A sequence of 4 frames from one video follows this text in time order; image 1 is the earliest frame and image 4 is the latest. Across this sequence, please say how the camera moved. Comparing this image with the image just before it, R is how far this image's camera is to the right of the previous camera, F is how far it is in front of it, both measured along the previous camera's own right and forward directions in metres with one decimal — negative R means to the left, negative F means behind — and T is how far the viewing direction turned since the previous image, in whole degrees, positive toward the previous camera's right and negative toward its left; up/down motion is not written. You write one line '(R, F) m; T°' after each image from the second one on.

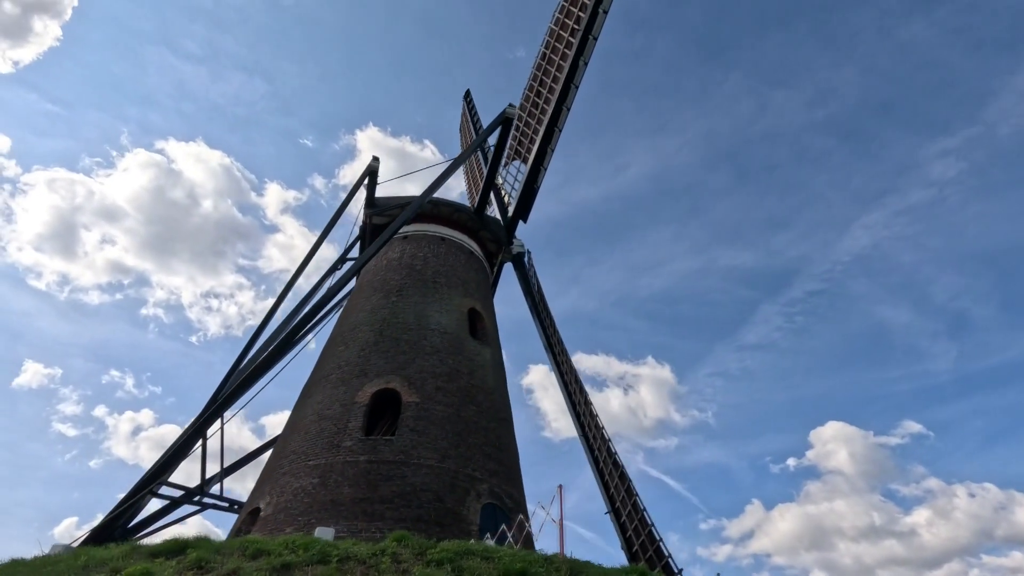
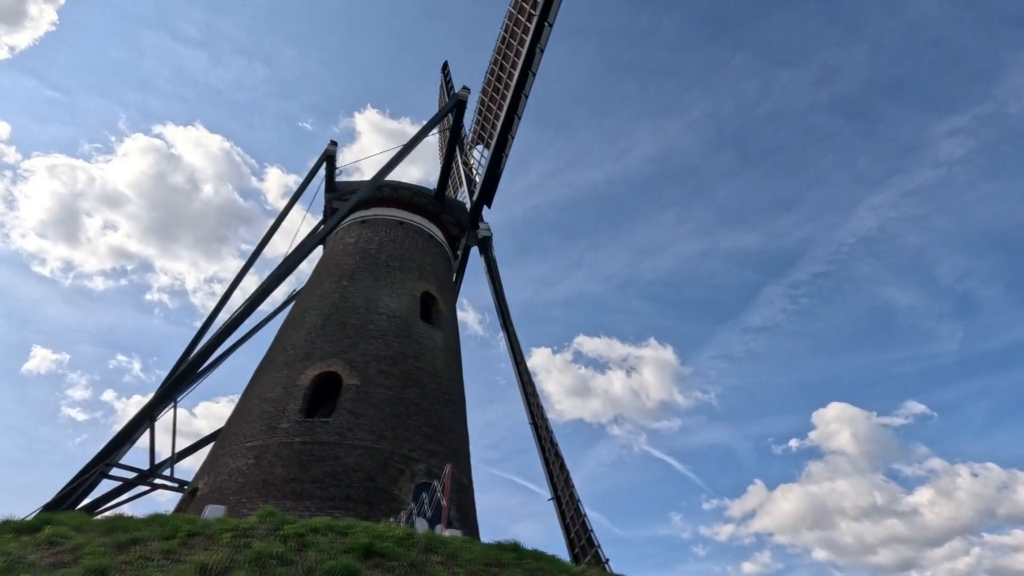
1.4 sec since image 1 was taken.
(+1.2, -0.1) m; 0°
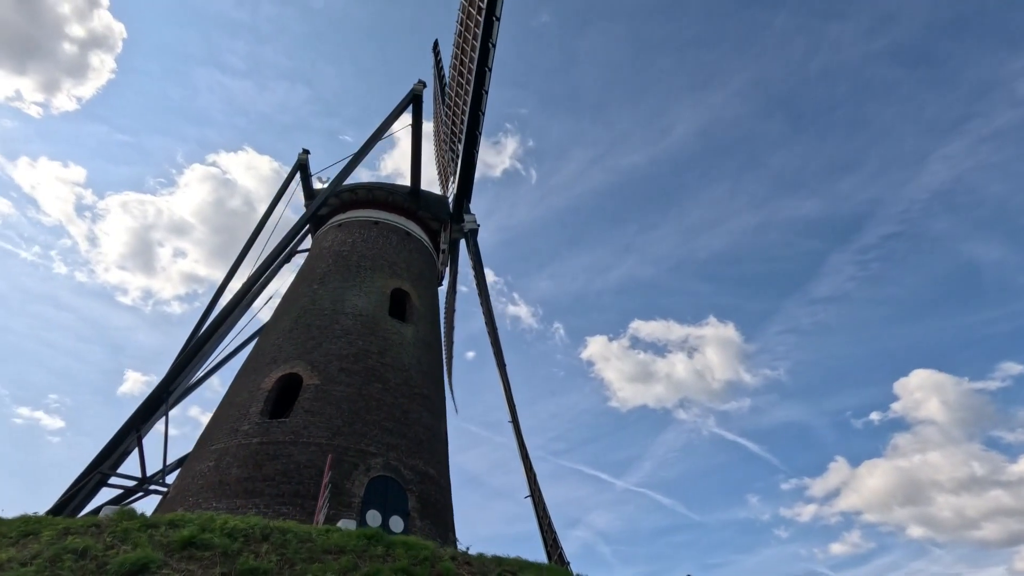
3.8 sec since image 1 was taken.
(+2.0, +0.2) m; -6°
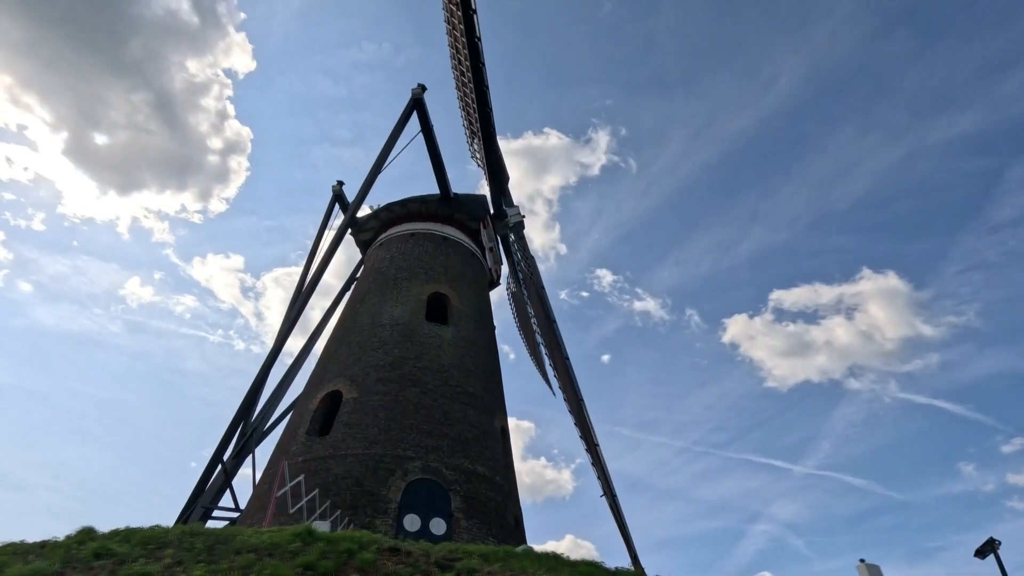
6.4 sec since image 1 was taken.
(+1.9, +0.9) m; -13°
